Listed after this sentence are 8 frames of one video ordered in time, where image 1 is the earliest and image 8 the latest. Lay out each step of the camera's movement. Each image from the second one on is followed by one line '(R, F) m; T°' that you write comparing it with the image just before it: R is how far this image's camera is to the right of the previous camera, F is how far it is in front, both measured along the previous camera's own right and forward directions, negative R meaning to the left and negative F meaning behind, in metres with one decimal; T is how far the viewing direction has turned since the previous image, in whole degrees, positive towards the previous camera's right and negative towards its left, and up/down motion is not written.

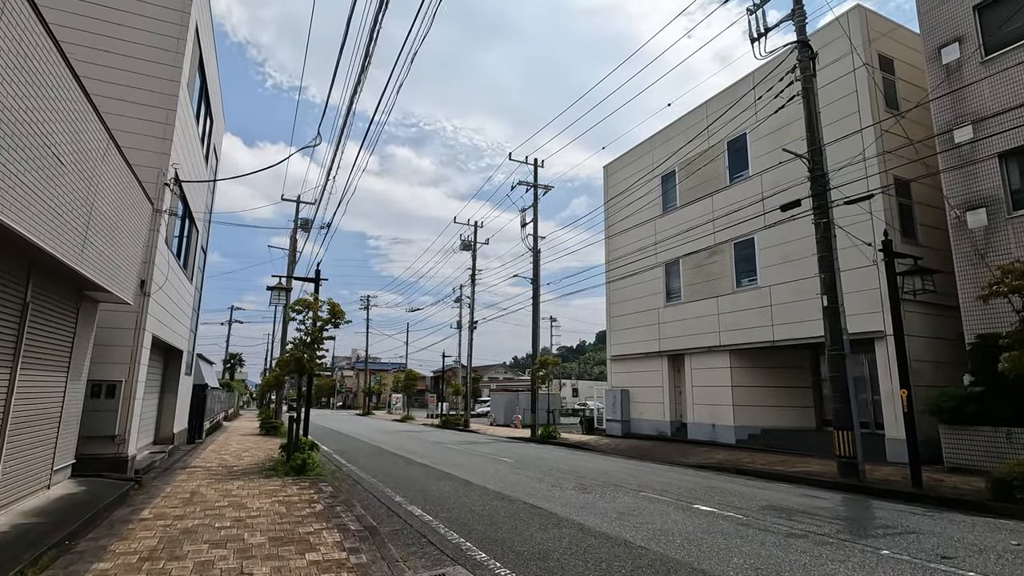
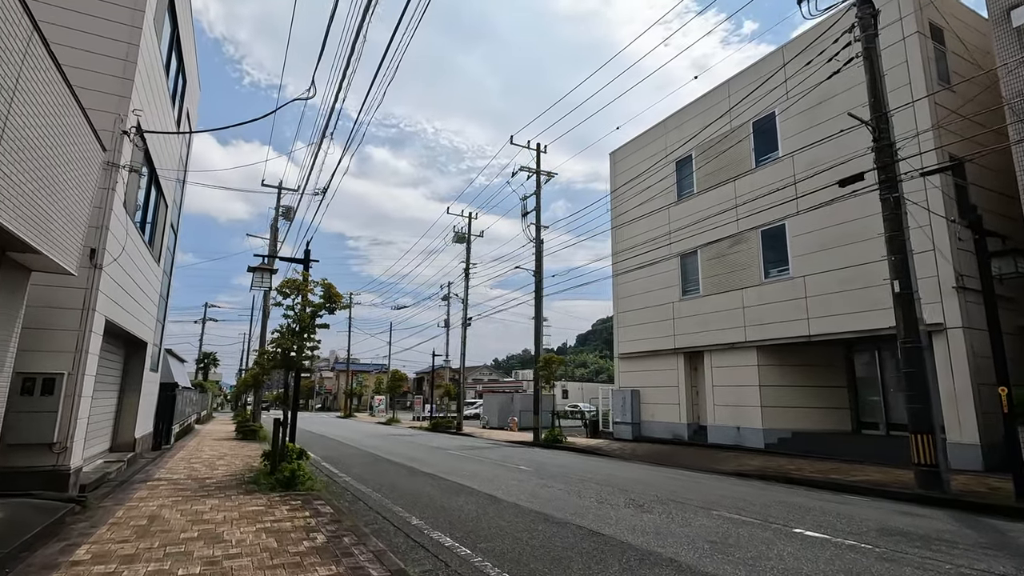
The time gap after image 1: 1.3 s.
(-0.9, +1.7) m; +2°
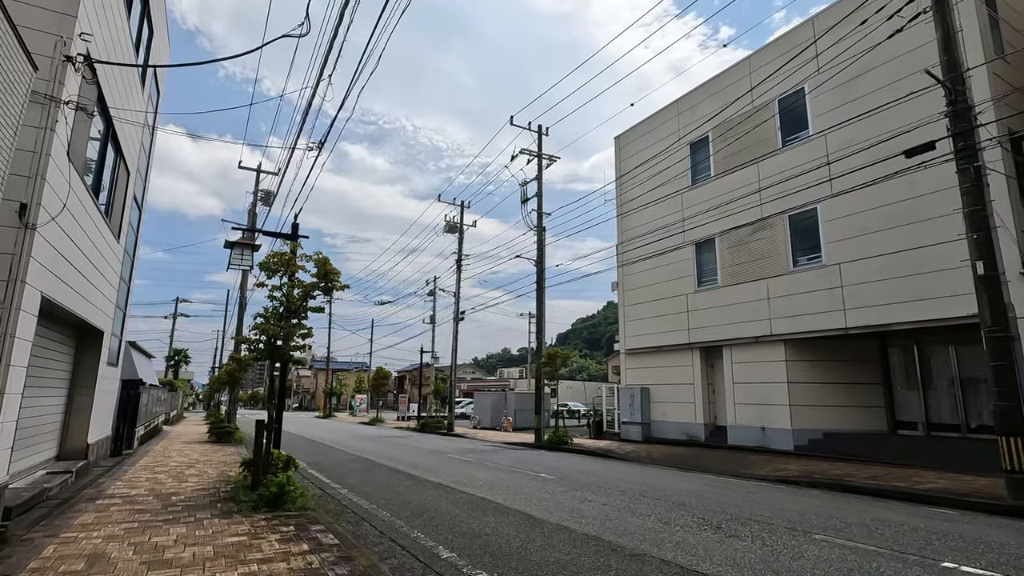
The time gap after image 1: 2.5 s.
(-0.8, +1.6) m; +2°
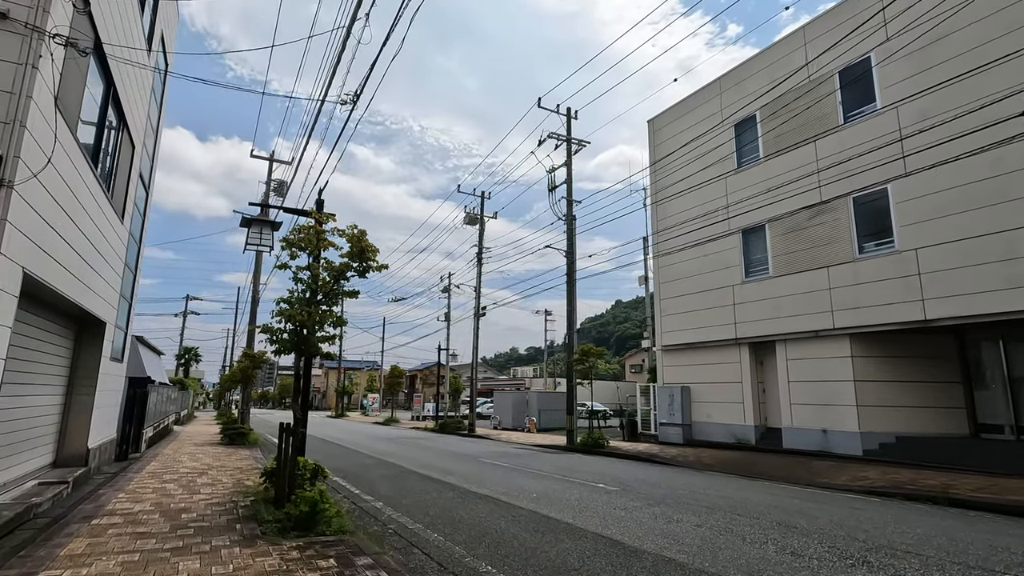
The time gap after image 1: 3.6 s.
(-0.8, +1.3) m; -1°
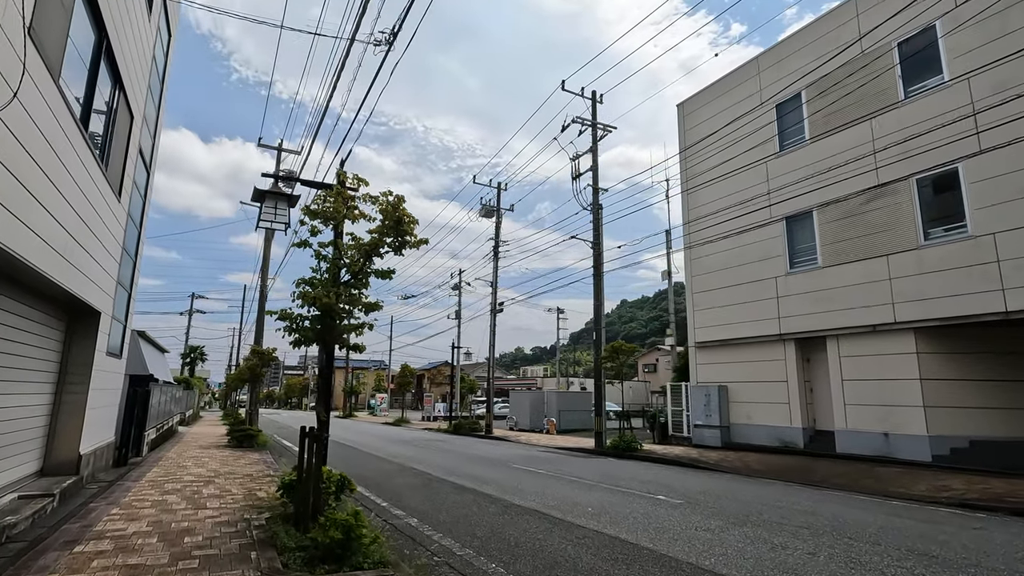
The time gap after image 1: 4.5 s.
(-0.7, +1.2) m; 0°
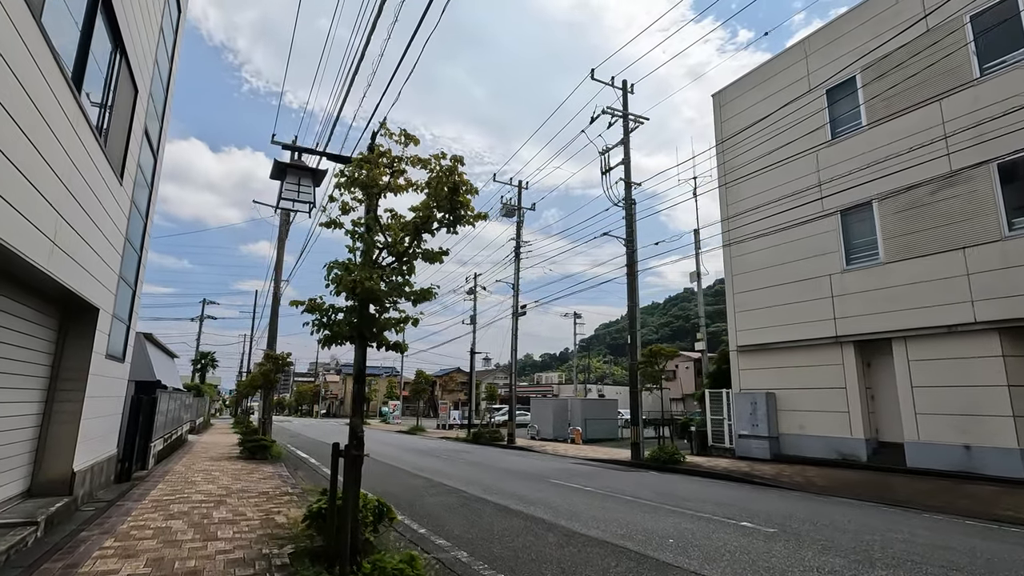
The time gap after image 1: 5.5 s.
(-0.7, +1.1) m; -1°
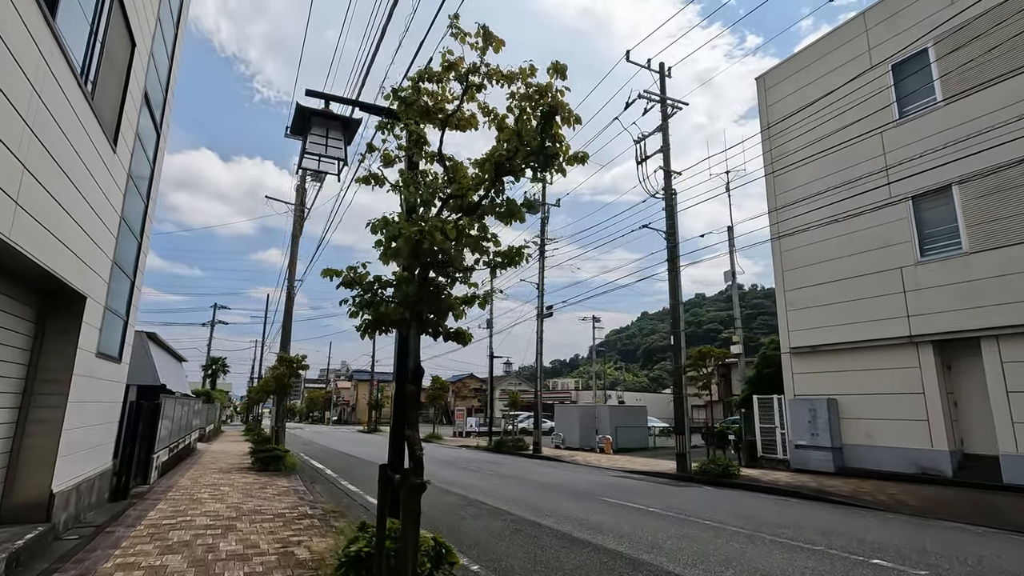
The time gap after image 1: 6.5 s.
(-0.7, +1.3) m; -1°
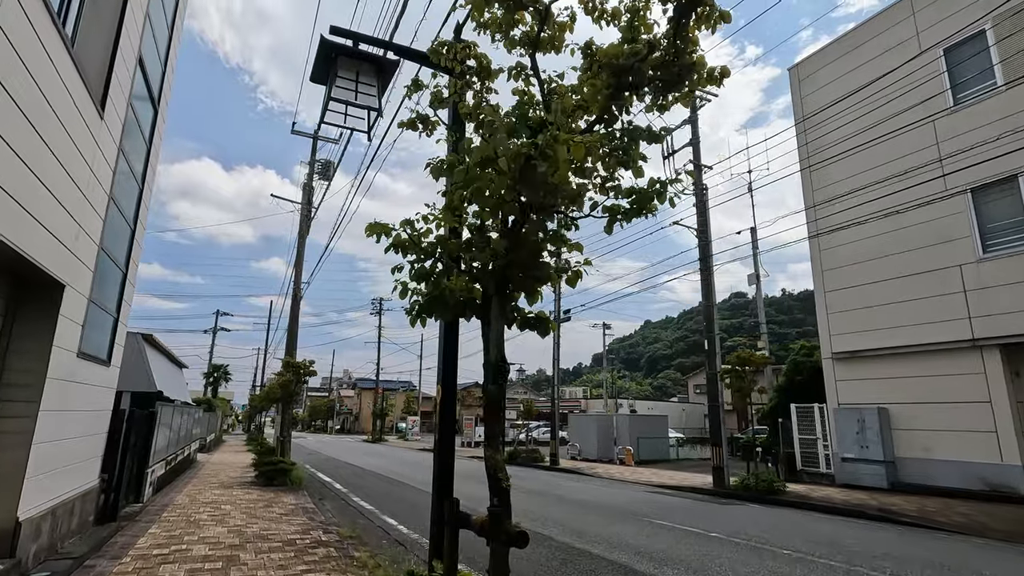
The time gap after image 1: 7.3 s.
(-0.6, +1.0) m; 0°
